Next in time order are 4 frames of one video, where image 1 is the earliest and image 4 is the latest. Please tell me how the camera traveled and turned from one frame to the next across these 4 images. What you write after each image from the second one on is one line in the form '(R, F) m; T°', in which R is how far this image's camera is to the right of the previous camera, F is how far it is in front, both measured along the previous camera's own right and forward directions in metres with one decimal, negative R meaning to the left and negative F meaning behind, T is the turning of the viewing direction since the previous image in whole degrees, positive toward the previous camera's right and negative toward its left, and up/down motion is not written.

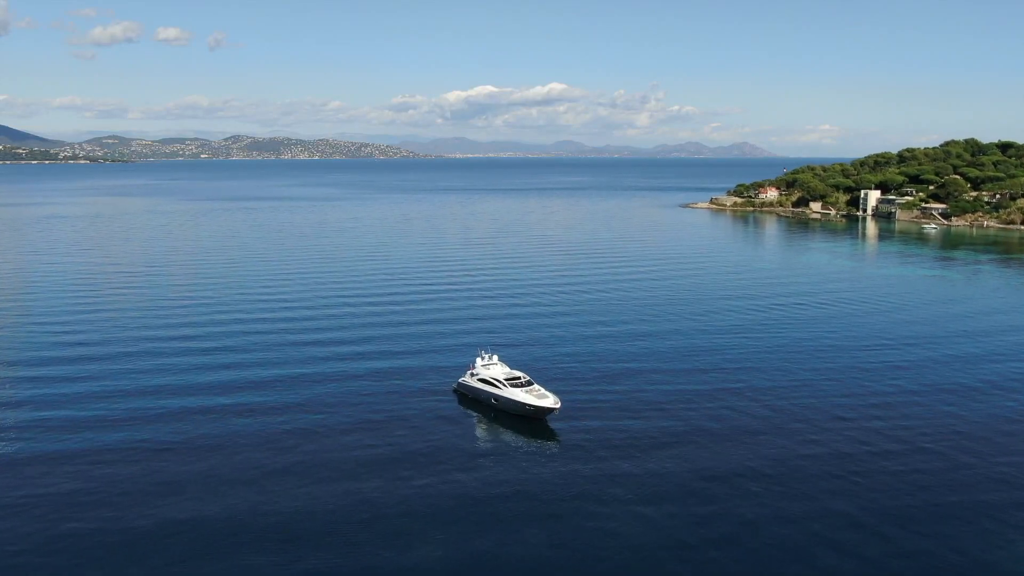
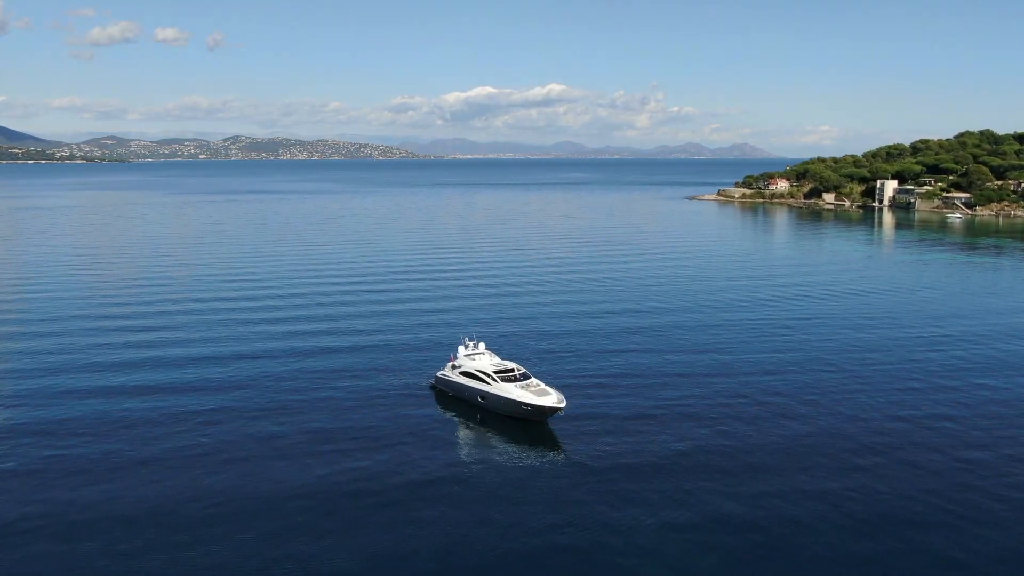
(+0.3, +7.0) m; 0°
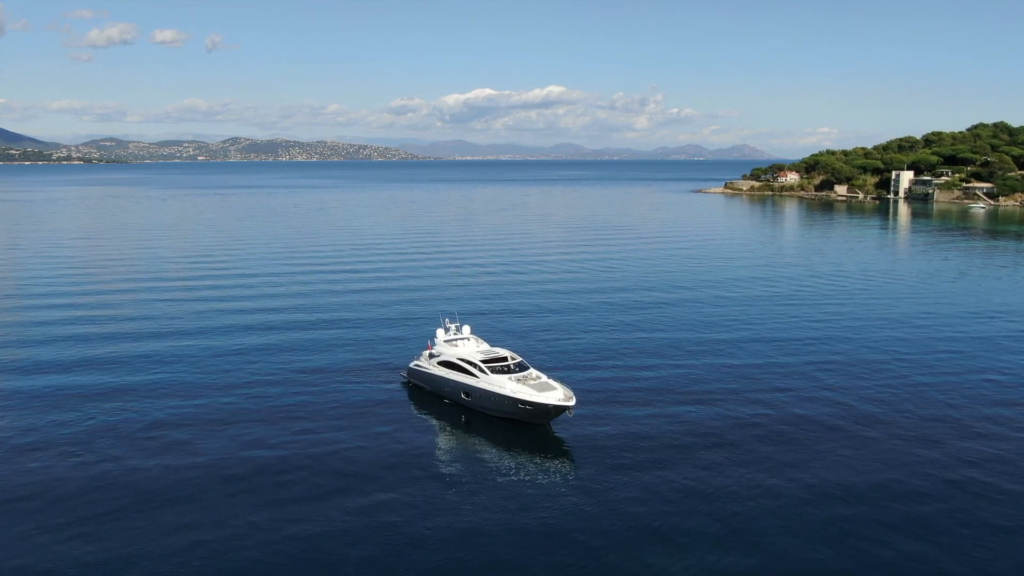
(+0.2, +5.8) m; 0°
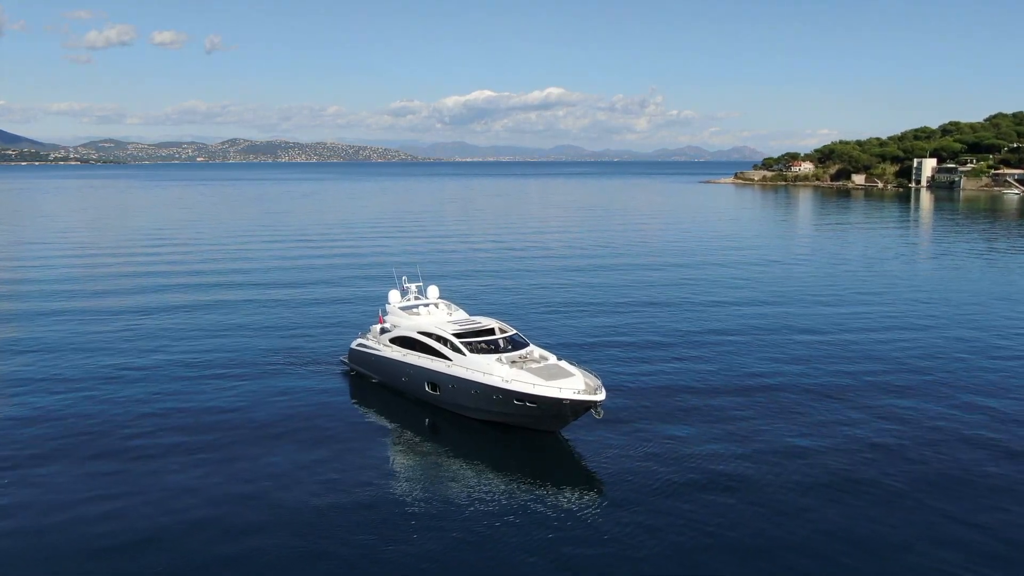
(+0.2, +7.1) m; 0°
